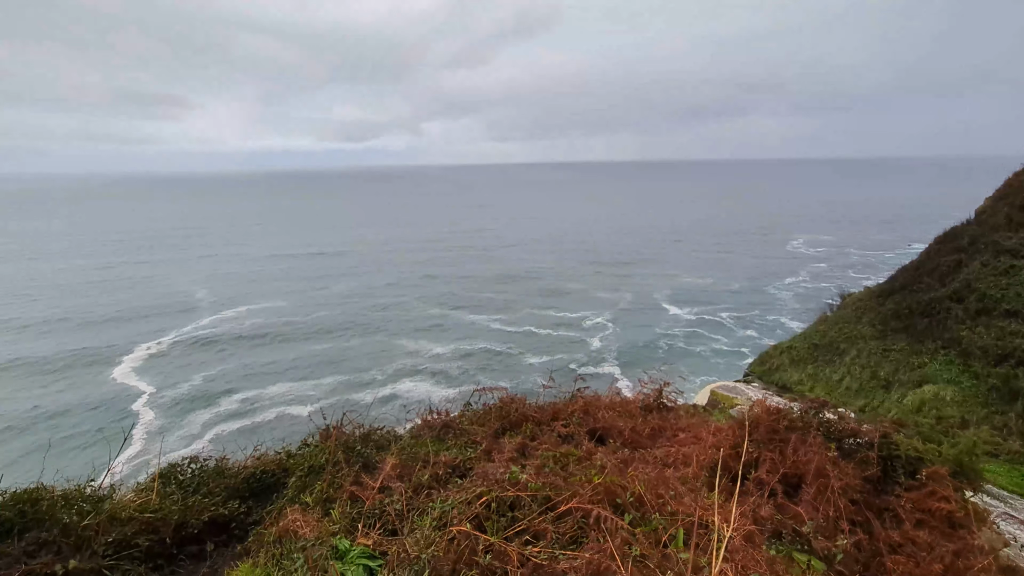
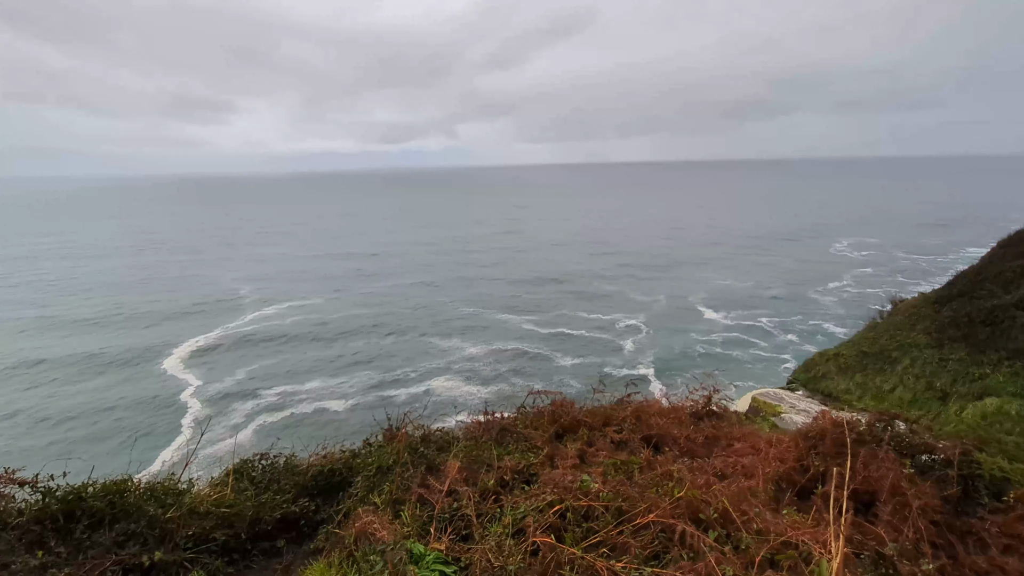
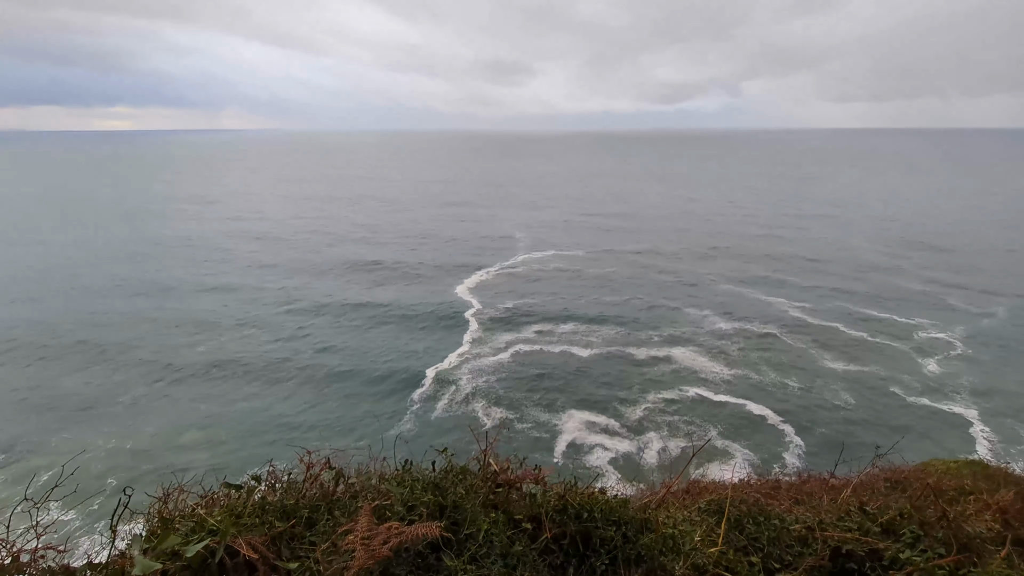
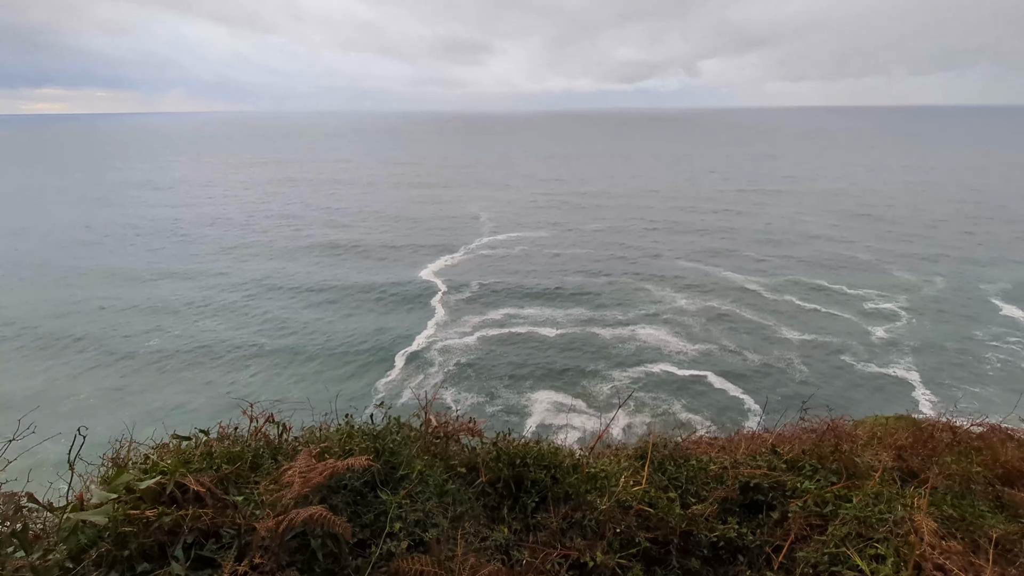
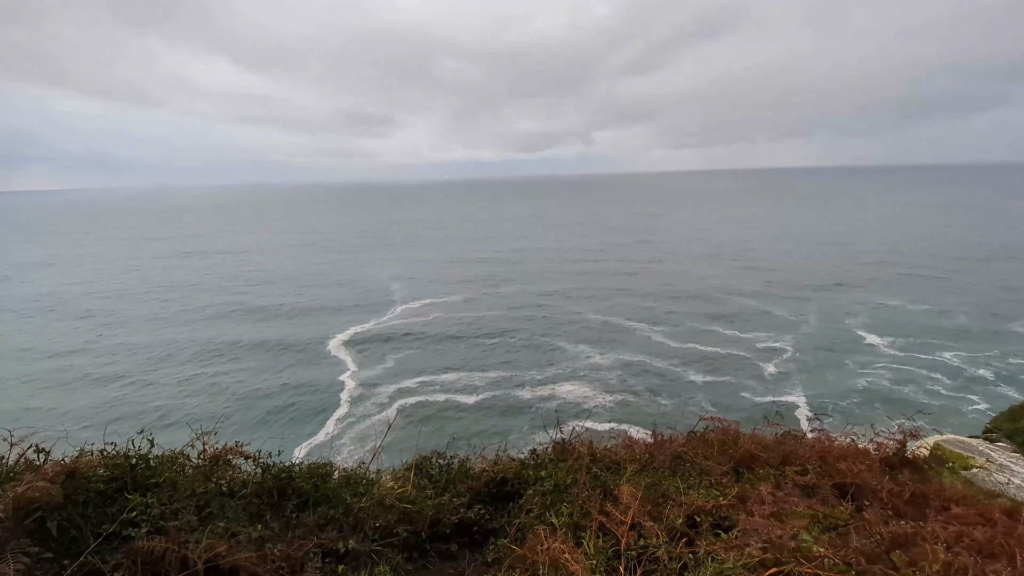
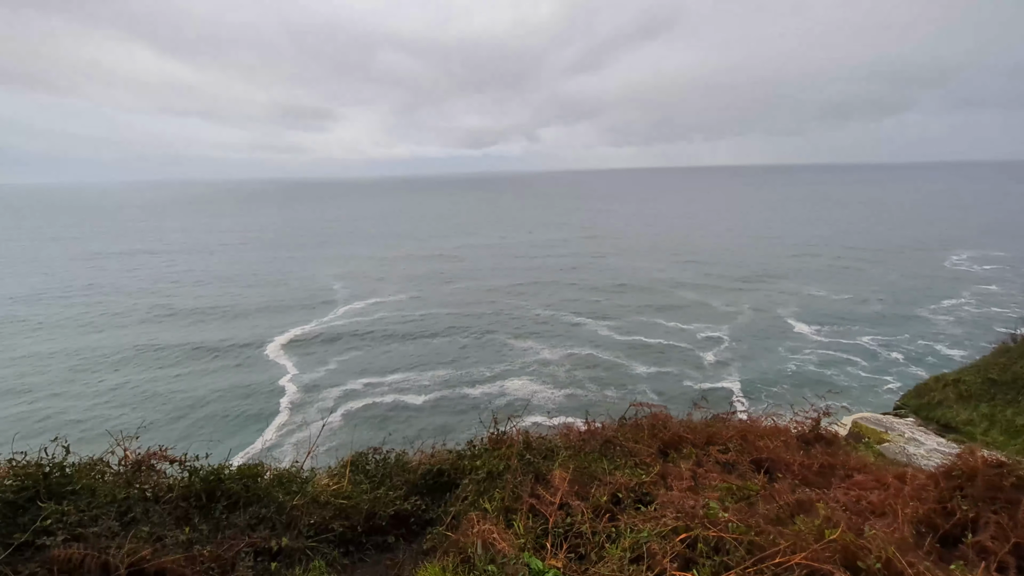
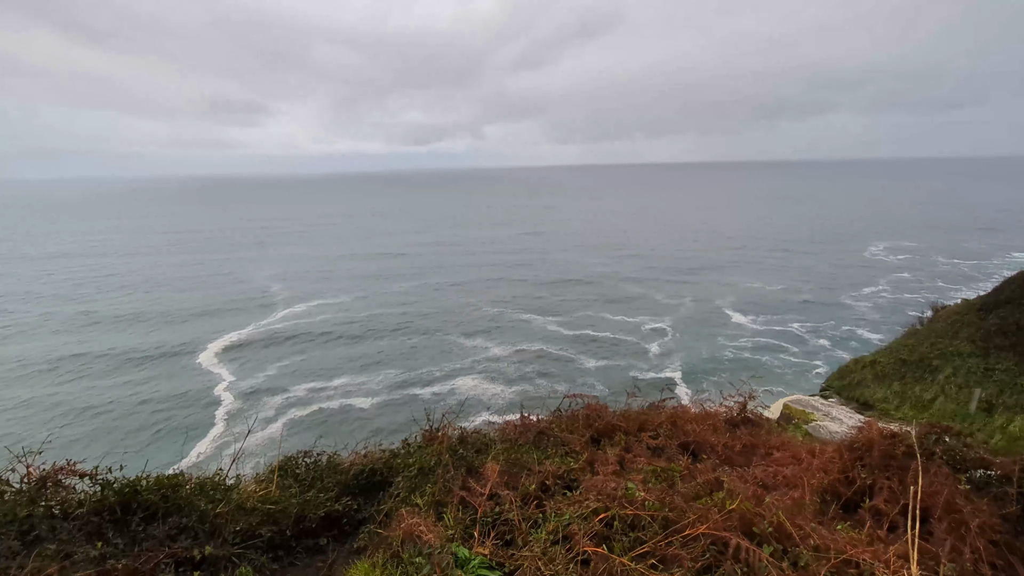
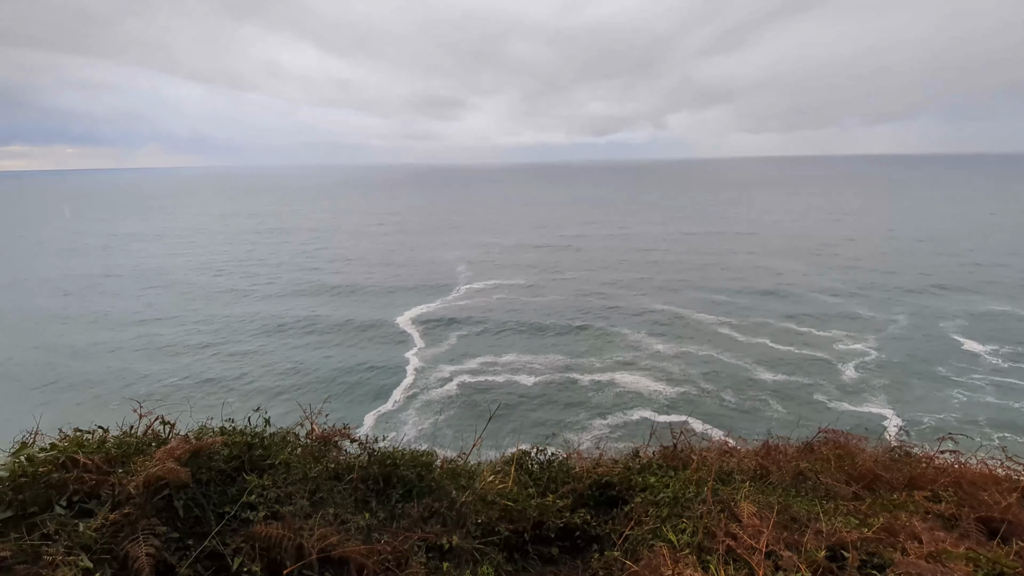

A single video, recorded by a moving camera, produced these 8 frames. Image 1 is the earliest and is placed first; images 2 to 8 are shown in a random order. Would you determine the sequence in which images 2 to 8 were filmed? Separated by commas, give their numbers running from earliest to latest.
2, 7, 6, 5, 8, 4, 3
